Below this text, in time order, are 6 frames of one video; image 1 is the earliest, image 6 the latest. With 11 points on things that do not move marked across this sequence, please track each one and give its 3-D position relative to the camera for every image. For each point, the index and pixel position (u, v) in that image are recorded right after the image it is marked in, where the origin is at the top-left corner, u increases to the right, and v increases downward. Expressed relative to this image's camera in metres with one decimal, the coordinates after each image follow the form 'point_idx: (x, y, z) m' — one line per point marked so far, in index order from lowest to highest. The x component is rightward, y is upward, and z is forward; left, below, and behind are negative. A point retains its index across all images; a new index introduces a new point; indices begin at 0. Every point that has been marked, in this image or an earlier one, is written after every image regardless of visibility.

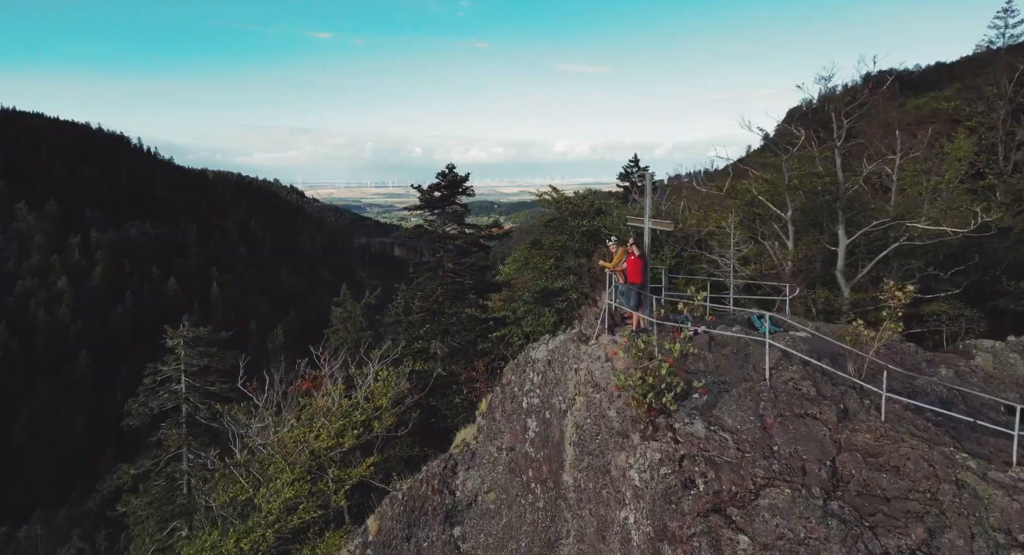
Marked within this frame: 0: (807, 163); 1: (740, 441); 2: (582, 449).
0: (+10.2, +3.9, +19.6) m
1: (+2.8, -2.0, +7.0) m
2: (+1.0, -2.5, +8.3) m
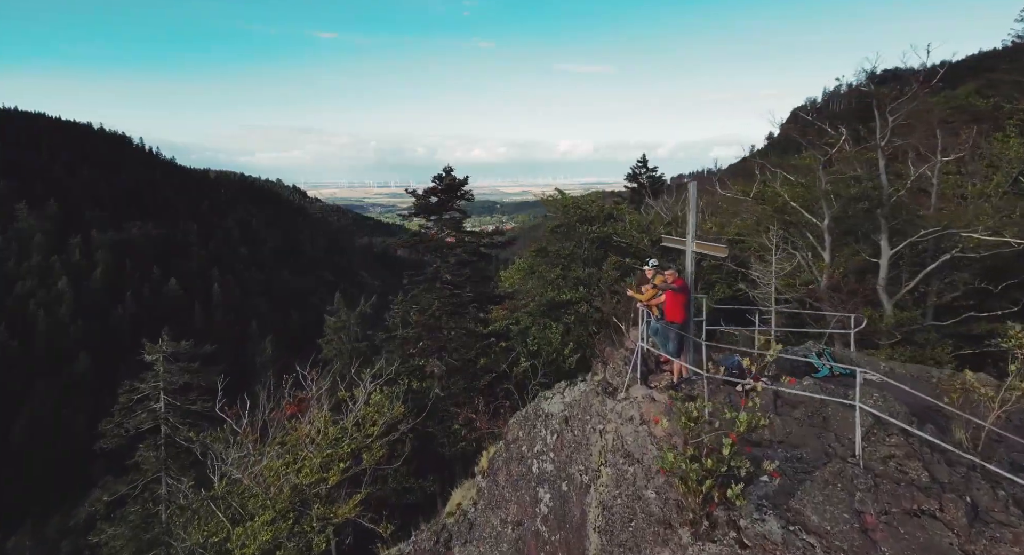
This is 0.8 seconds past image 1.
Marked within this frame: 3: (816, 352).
0: (+10.3, +3.5, +17.7) m
1: (+2.9, -2.5, +5.1) m
2: (+1.1, -3.0, +6.4) m
3: (+5.2, -1.4, +9.5) m
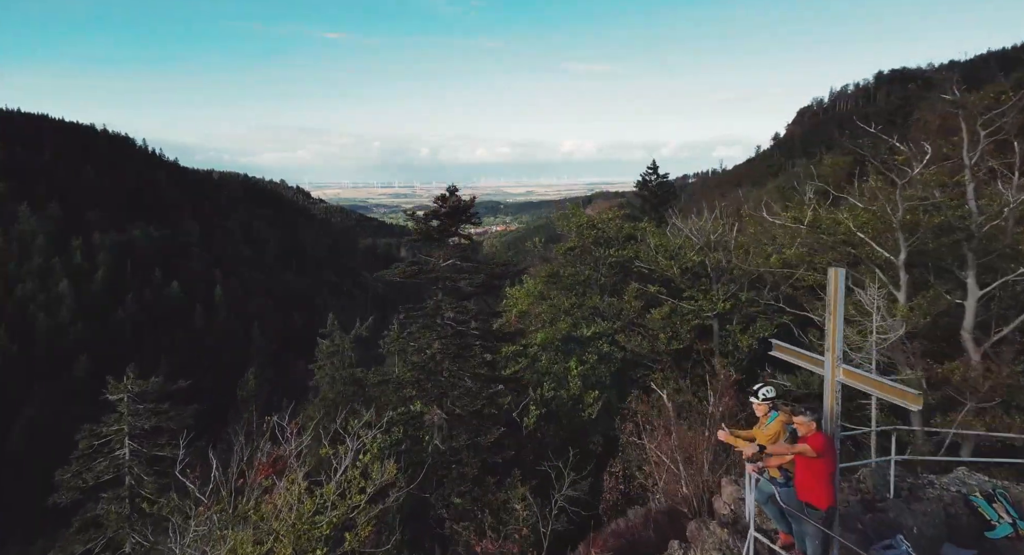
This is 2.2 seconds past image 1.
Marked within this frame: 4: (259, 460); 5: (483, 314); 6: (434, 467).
0: (+10.6, +2.3, +14.8) m
1: (+3.1, -3.6, +2.3) m
2: (+1.4, -4.1, +3.6) m
3: (+5.5, -2.5, +6.7) m
4: (-8.0, -5.8, +17.9) m
5: (-1.0, -1.2, +19.0) m
6: (-2.5, -5.9, +17.9) m
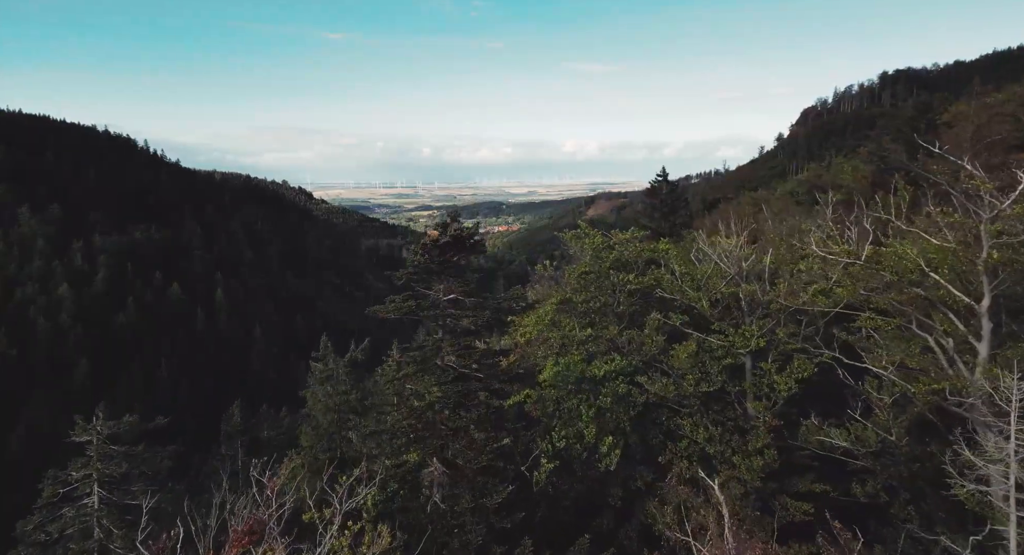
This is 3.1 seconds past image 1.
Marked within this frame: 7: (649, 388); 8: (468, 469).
0: (+10.9, +1.2, +12.7) m
1: (+3.4, -4.7, +0.2) m
2: (+1.6, -5.1, +1.5) m
3: (+5.8, -3.6, +4.6) m
4: (-7.7, -6.8, +15.9) m
5: (-0.7, -2.3, +16.9) m
6: (-2.2, -6.9, +15.8) m
7: (+4.3, -3.4, +18.2) m
8: (-1.3, -5.3, +15.8) m
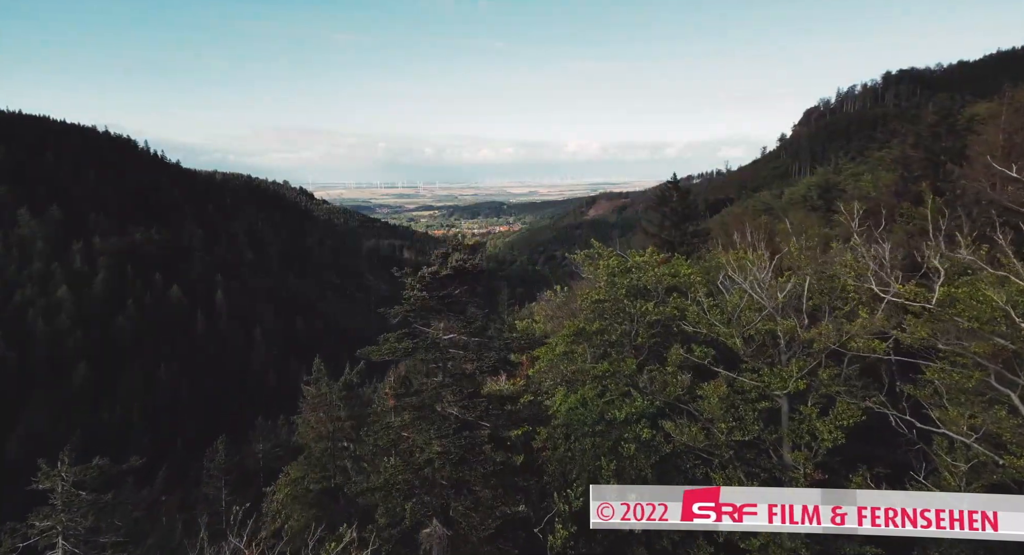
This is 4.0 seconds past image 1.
0: (+11.4, -0.1, +10.1) m
1: (+3.8, -6.0, -2.3) m
2: (+2.1, -6.5, -1.0) m
3: (+6.2, -4.9, +2.0) m
4: (-7.2, -8.1, +13.4) m
5: (-0.2, -3.6, +14.4) m
6: (-1.7, -8.3, +13.3) m
7: (+4.8, -4.7, +15.6) m
8: (-0.8, -6.6, +13.2) m
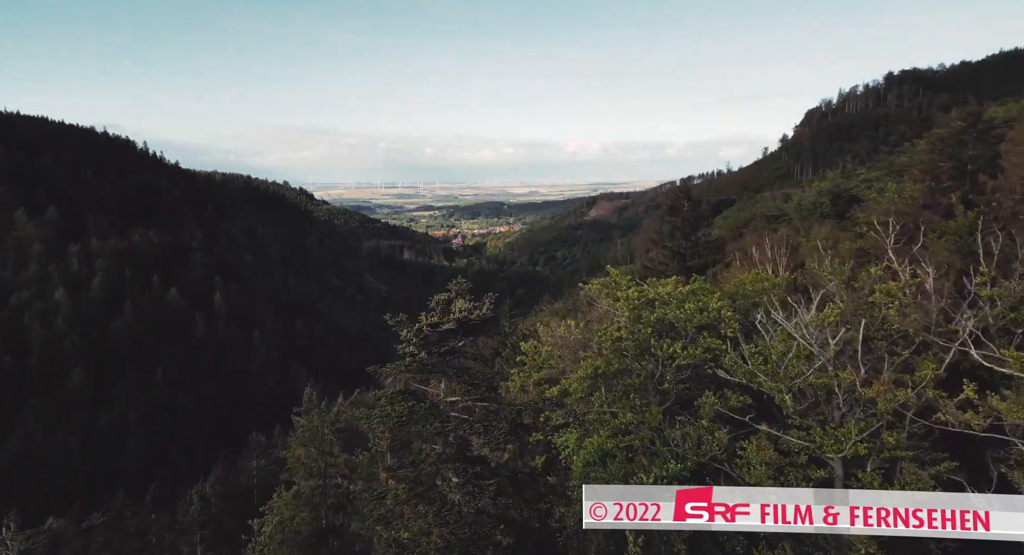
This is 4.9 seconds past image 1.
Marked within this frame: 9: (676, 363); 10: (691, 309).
0: (+11.3, -0.1, +10.2) m
1: (+3.7, -6.0, -2.3) m
2: (+2.0, -6.5, -1.0) m
3: (+6.1, -4.9, +2.0) m
4: (-7.3, -8.1, +13.4) m
5: (-0.3, -3.6, +14.4) m
6: (-1.8, -8.3, +13.3) m
7: (+4.7, -4.7, +15.6) m
8: (-0.9, -6.6, +13.3) m
9: (+4.5, -1.8, +17.3) m
10: (+5.0, -0.3, +18.2) m
